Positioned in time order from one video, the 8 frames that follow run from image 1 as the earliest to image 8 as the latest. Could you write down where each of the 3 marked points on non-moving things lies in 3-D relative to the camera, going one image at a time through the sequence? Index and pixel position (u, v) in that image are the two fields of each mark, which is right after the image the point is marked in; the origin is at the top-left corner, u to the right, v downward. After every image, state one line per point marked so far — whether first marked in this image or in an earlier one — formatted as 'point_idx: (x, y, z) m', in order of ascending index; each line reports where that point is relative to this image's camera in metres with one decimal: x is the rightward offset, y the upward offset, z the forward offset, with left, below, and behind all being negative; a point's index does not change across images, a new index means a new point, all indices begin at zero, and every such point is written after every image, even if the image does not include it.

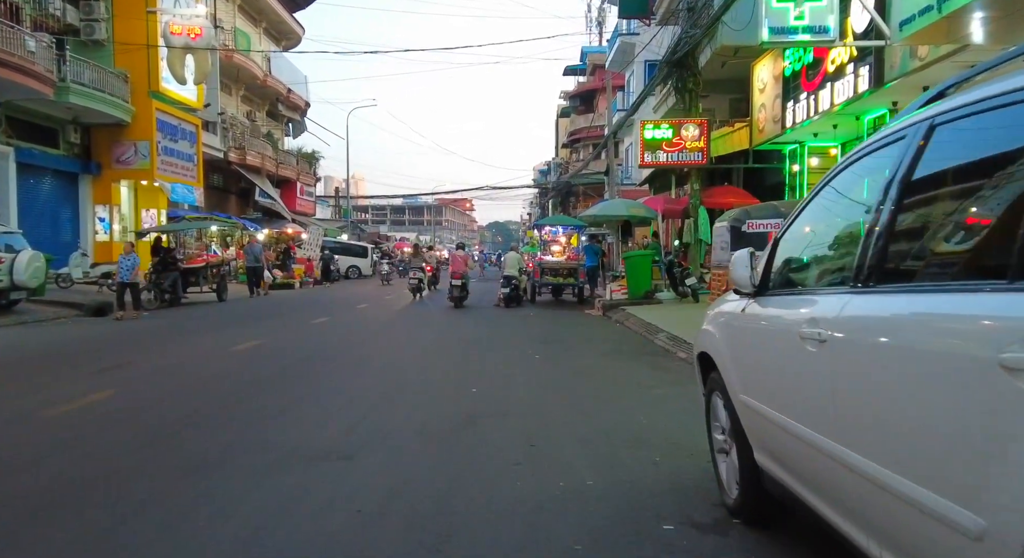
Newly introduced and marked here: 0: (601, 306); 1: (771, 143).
0: (+2.2, -0.7, +16.5) m
1: (+6.3, +3.3, +16.7) m
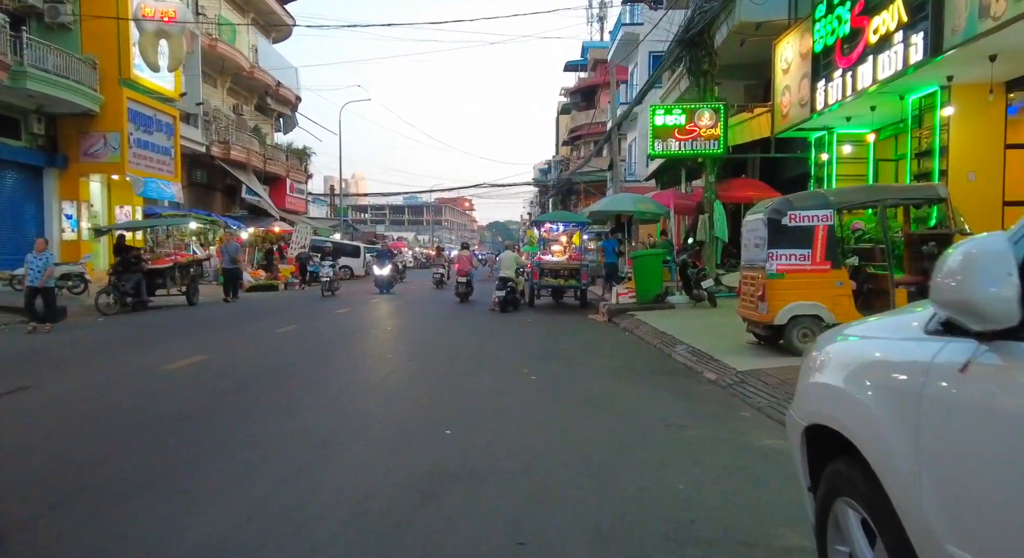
0: (+2.1, -0.7, +14.9) m
1: (+6.2, +3.3, +15.1) m
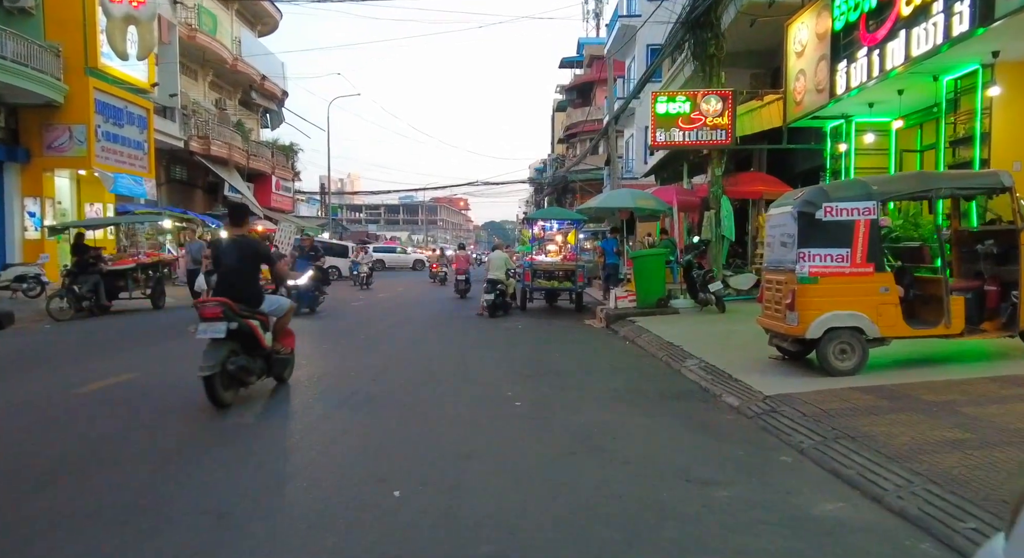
0: (+1.9, -0.8, +13.6) m
1: (+6.0, +3.2, +13.8) m
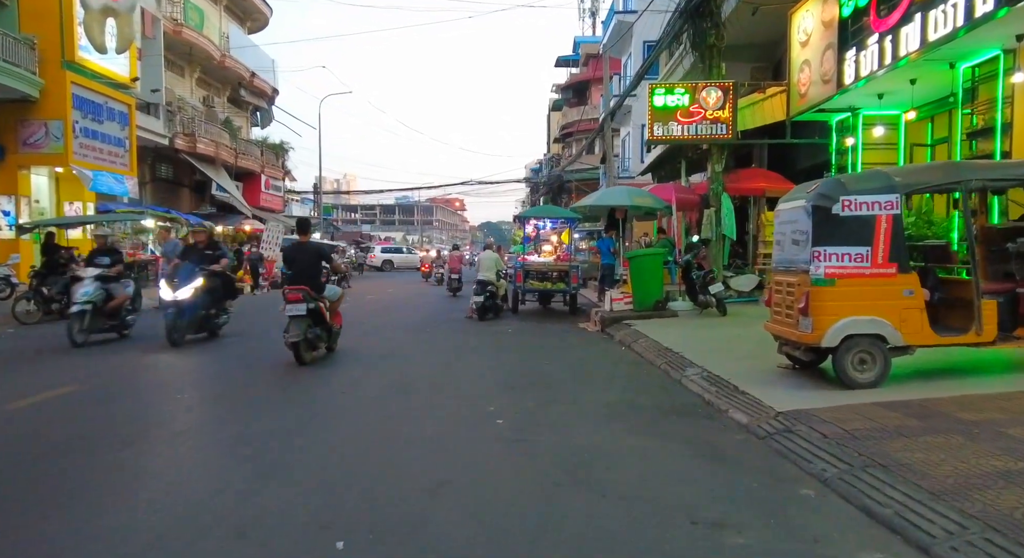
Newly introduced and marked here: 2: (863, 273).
0: (+1.7, -0.8, +12.9) m
1: (+5.8, +3.2, +13.2) m
2: (+3.1, +0.1, +6.0) m
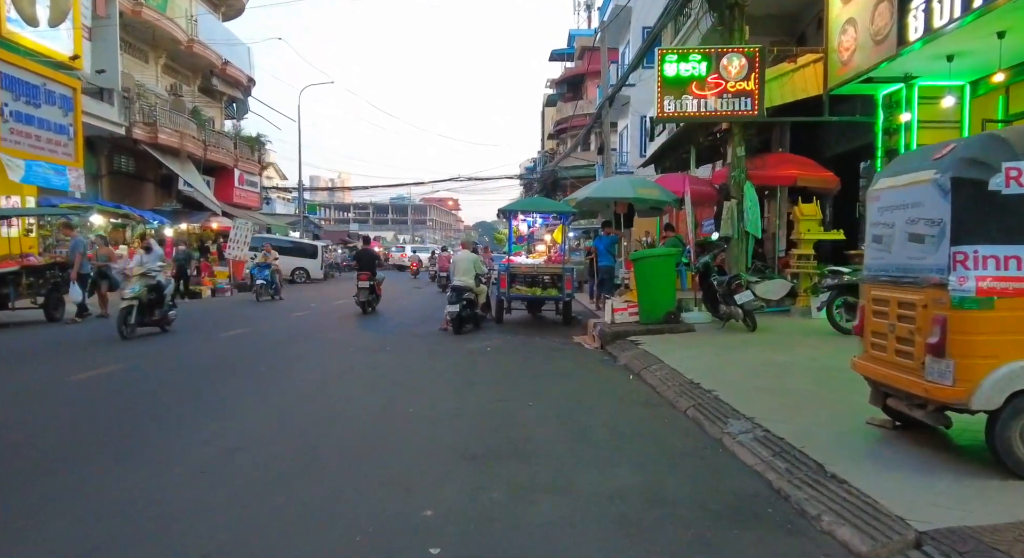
0: (+1.4, -0.9, +10.6) m
1: (+5.5, +3.1, +10.9) m
2: (+2.8, 0.0, +3.6) m
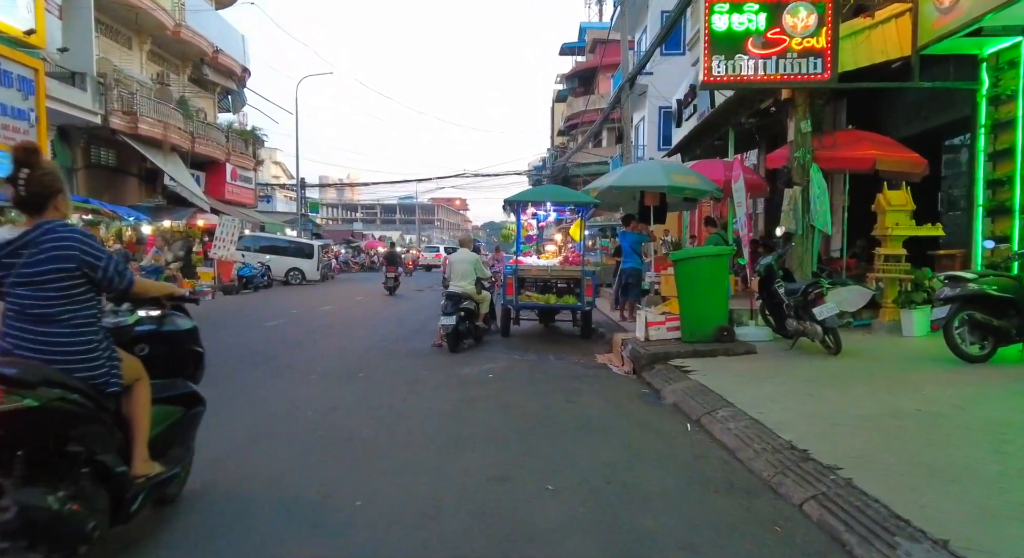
0: (+1.5, -1.0, +8.3) m
1: (+5.6, +3.0, +8.5) m
2: (+2.8, -0.1, +1.3) m
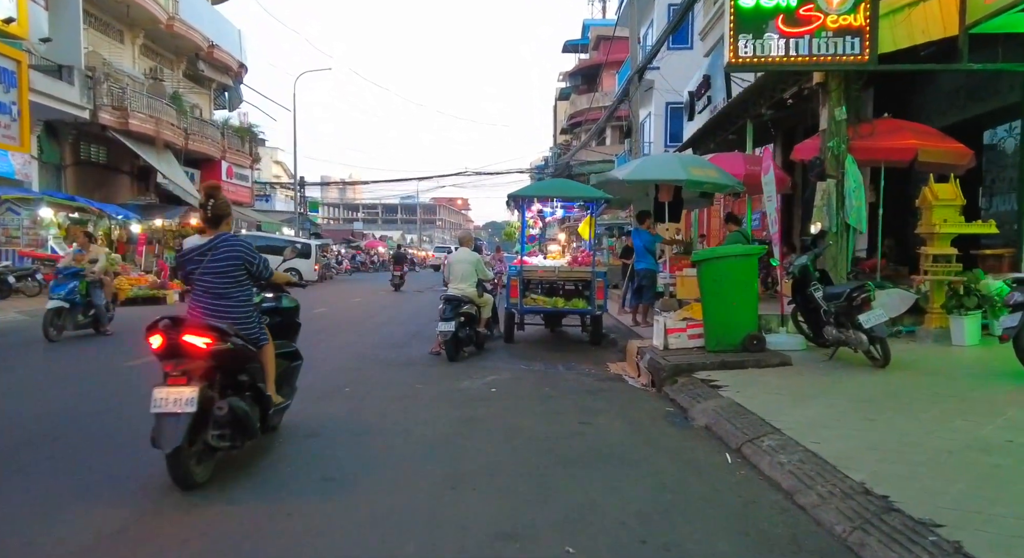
0: (+1.5, -1.0, +7.5) m
1: (+5.7, +3.0, +7.7) m
2: (+2.9, -0.2, +0.5) m
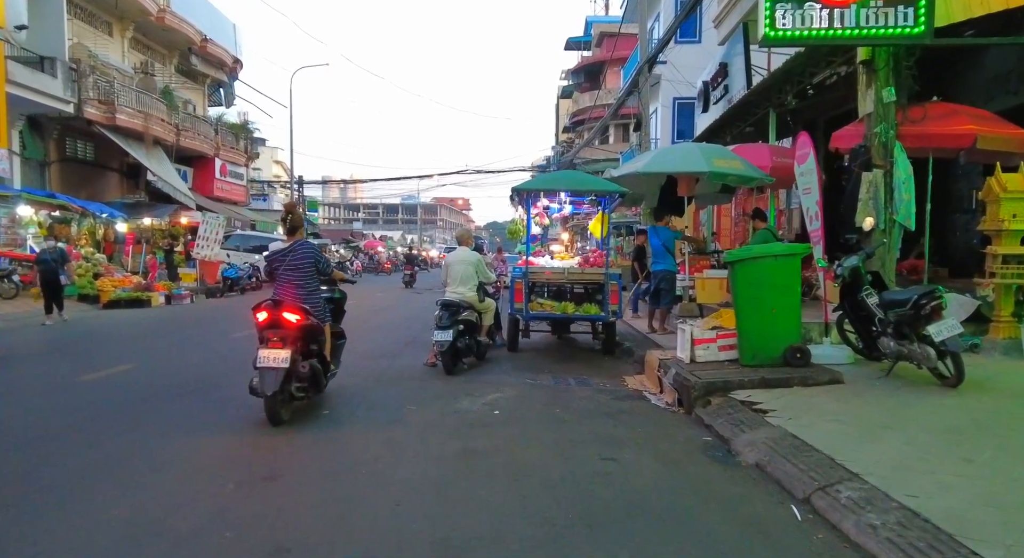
0: (+1.6, -1.0, +6.5) m
1: (+5.8, +3.0, +6.7) m
2: (+2.9, -0.2, -0.5) m
